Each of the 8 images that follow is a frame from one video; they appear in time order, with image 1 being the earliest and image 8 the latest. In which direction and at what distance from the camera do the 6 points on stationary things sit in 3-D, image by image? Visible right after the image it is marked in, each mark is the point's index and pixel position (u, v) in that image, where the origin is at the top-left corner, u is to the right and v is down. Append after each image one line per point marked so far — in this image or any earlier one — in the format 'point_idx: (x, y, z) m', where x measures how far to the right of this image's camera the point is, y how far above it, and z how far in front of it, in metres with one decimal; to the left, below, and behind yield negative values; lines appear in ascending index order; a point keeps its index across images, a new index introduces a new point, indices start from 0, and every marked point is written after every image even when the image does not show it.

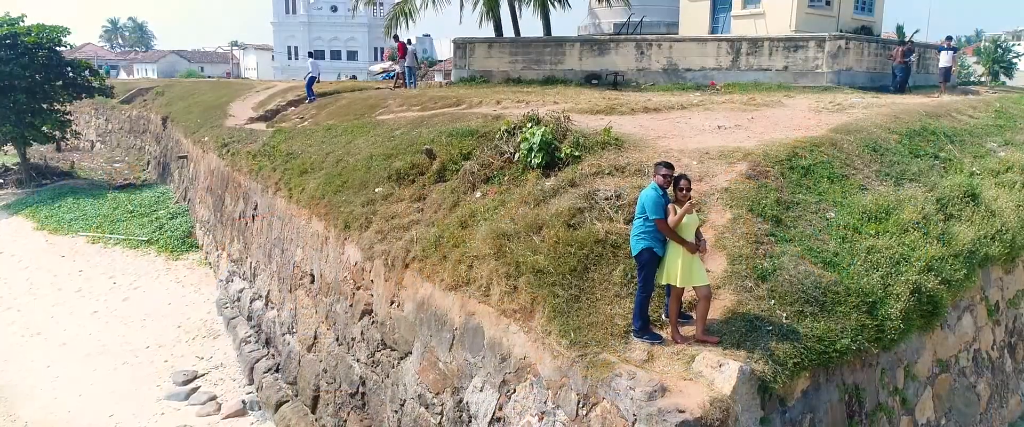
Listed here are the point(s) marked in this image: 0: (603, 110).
0: (+1.2, +1.2, +9.6) m
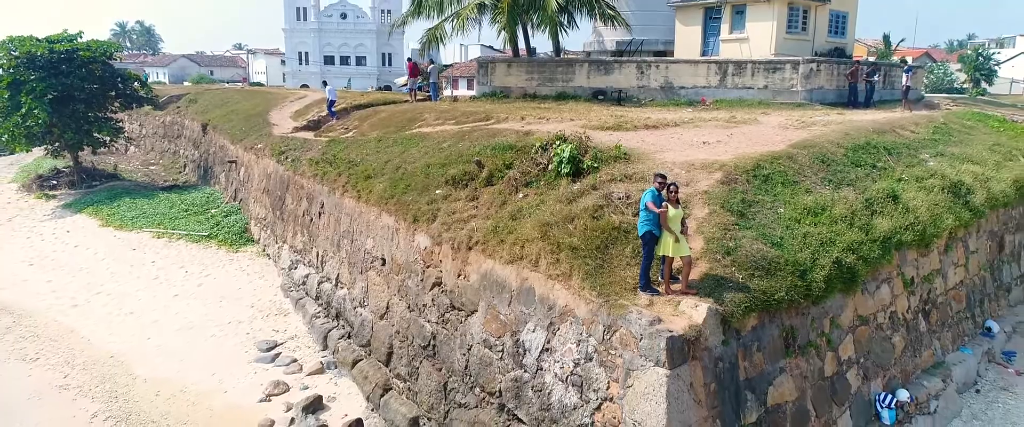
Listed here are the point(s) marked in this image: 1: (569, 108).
0: (+1.6, +1.3, +11.7) m
1: (+1.1, +2.0, +14.8) m
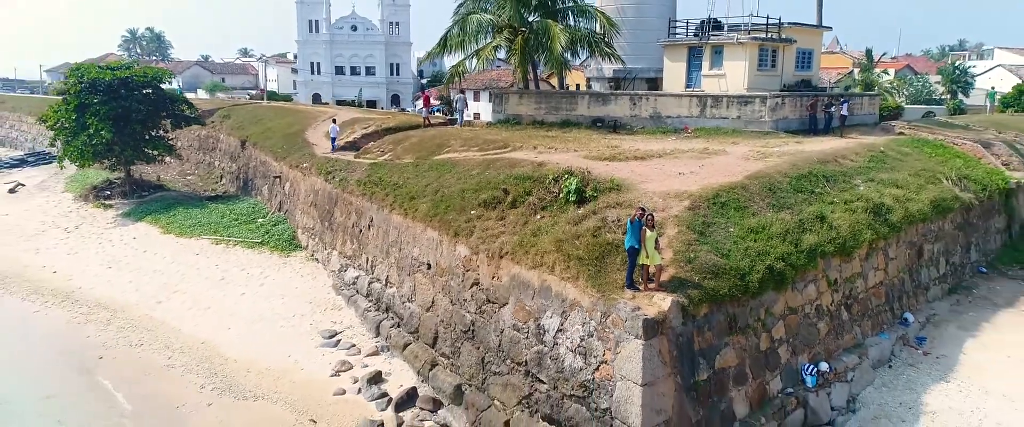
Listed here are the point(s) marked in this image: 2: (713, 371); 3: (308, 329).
0: (+1.9, +1.0, +14.5) m
1: (+1.4, +1.7, +17.6) m
2: (+2.4, -1.8, +9.2) m
3: (-3.9, -2.2, +15.2) m
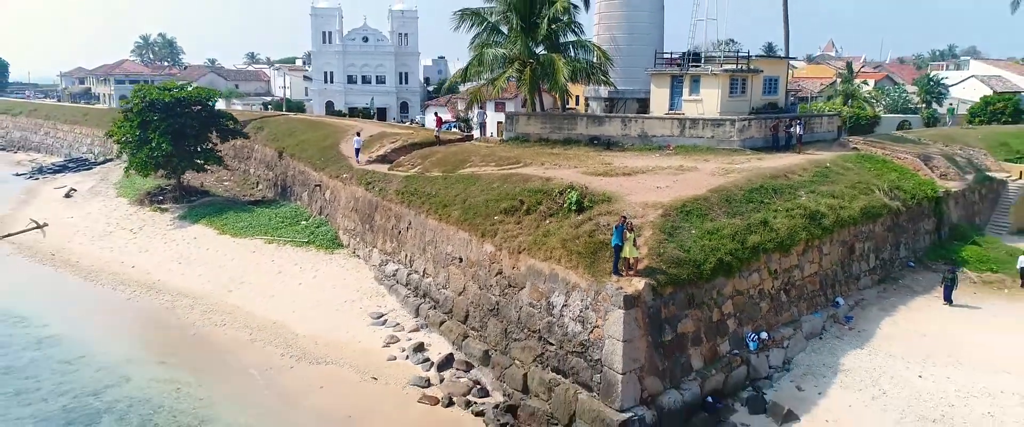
0: (+2.1, +0.9, +18.0) m
1: (+1.7, +1.6, +21.1) m
2: (+2.7, -2.0, +12.7) m
3: (-3.6, -2.3, +18.7) m
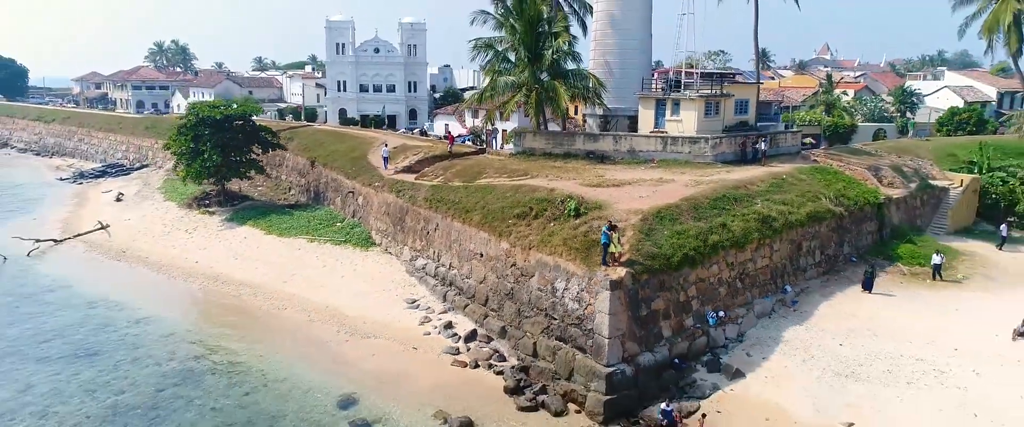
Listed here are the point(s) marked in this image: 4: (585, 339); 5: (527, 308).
0: (+2.4, +0.8, +22.0) m
1: (+1.9, +1.5, +25.1) m
2: (+3.0, -2.1, +16.7) m
3: (-3.4, -2.4, +22.7) m
4: (+1.5, -2.6, +16.5) m
5: (+0.4, -2.2, +18.5) m
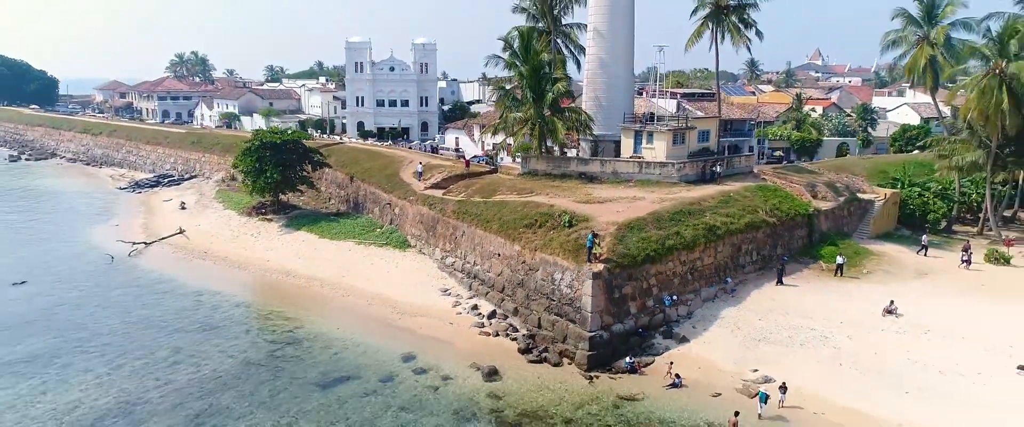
0: (+2.8, +0.4, +29.0) m
1: (+2.3, +1.1, +32.0) m
2: (+3.3, -2.4, +23.7) m
3: (-3.0, -2.8, +29.6) m
4: (+1.9, -3.0, +23.4) m
5: (+0.7, -2.6, +25.4) m
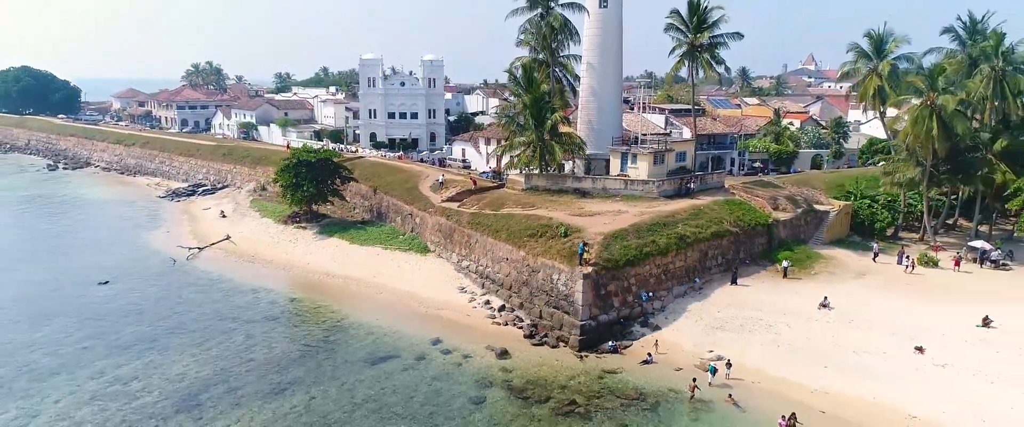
0: (+3.0, 0.0, +34.8) m
1: (+2.5, +0.6, +37.9) m
2: (+3.6, -2.9, +29.5) m
3: (-2.8, -3.3, +35.4) m
4: (+2.1, -3.5, +29.2) m
5: (+1.0, -3.1, +31.2) m
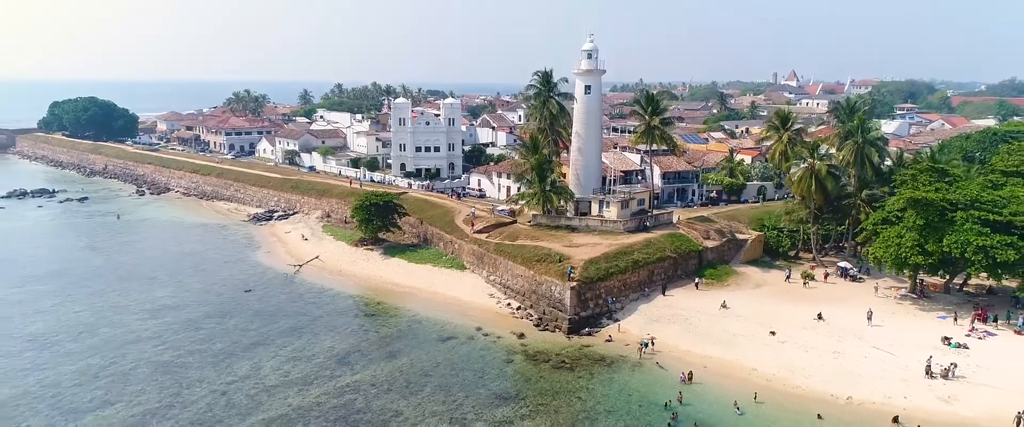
0: (+3.9, -2.2, +52.4) m
1: (+3.4, -1.5, +55.5) m
2: (+4.4, -5.1, +47.1) m
3: (-1.9, -5.4, +53.1) m
4: (+3.0, -5.6, +46.9) m
5: (+1.8, -5.2, +48.8) m
